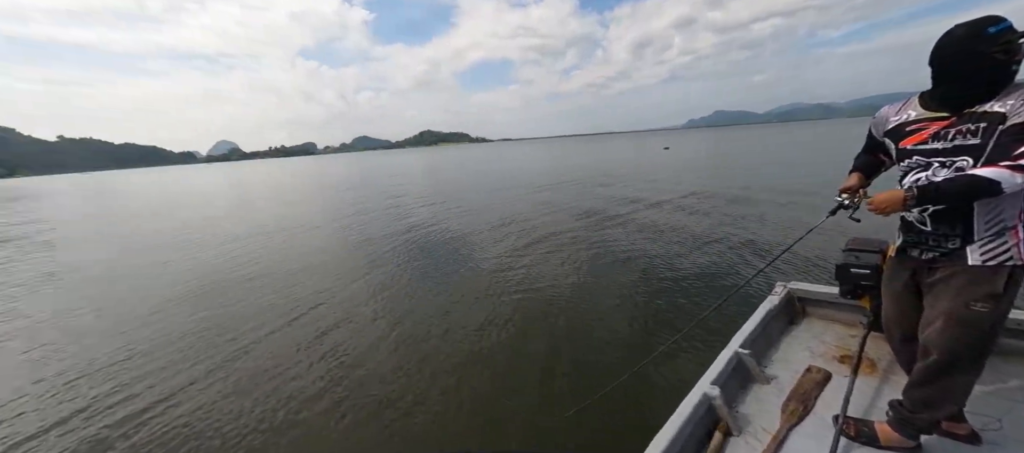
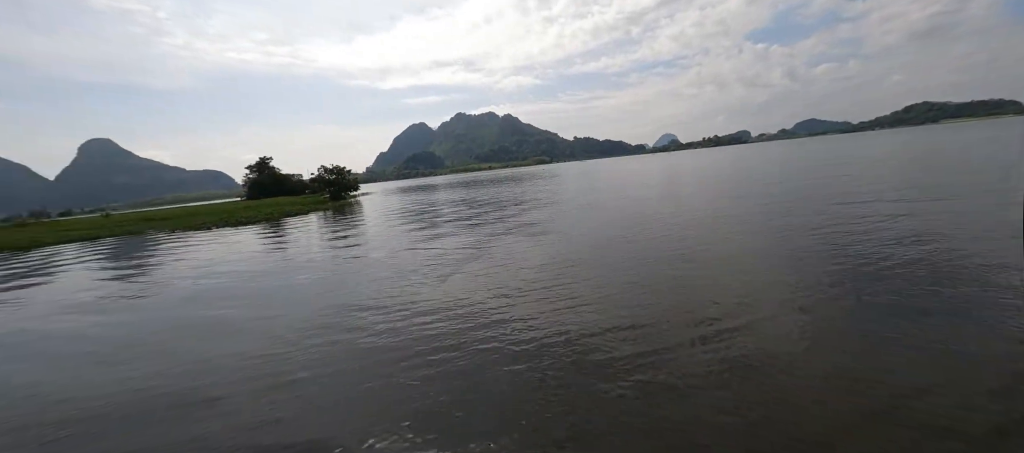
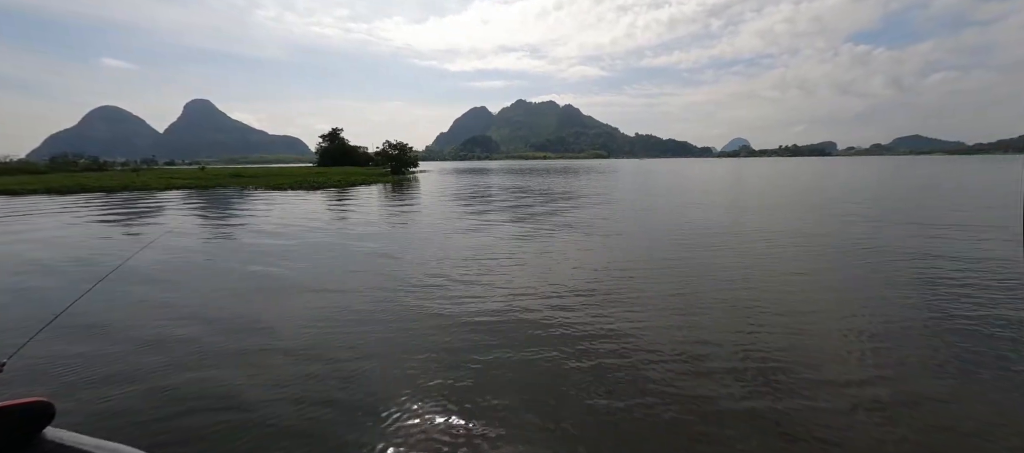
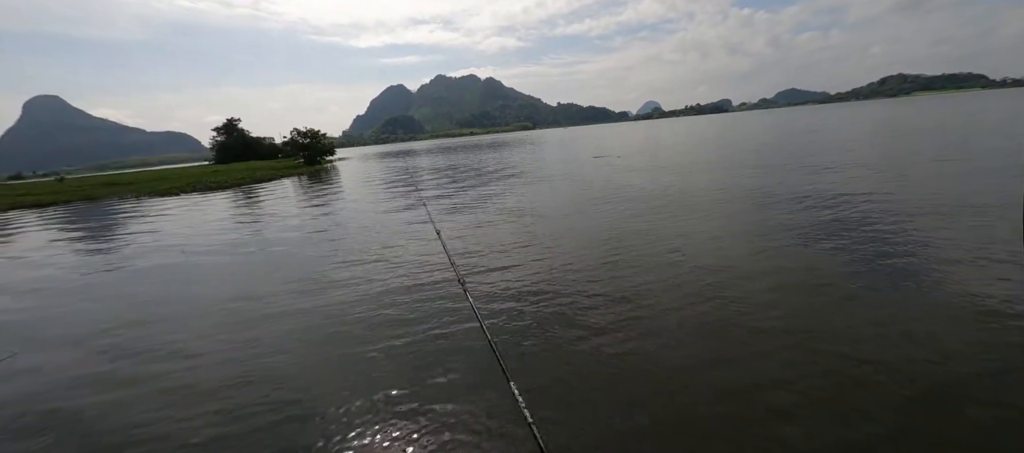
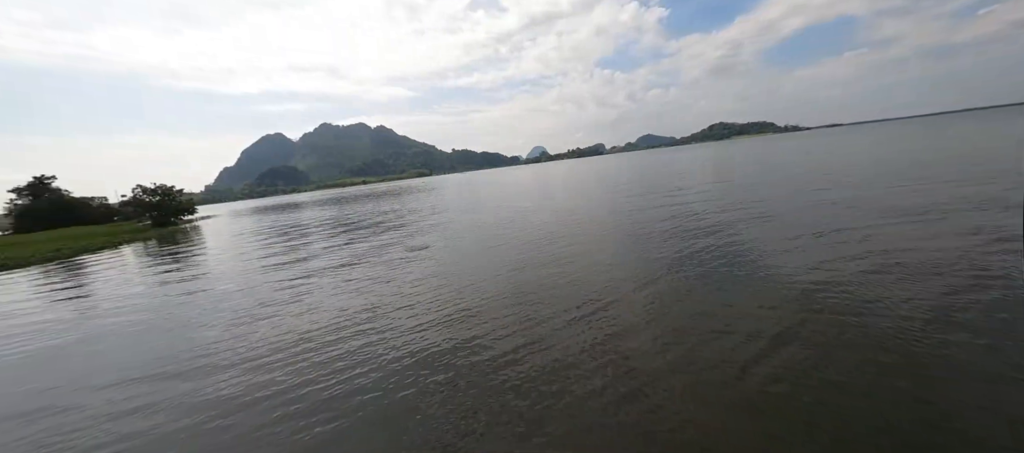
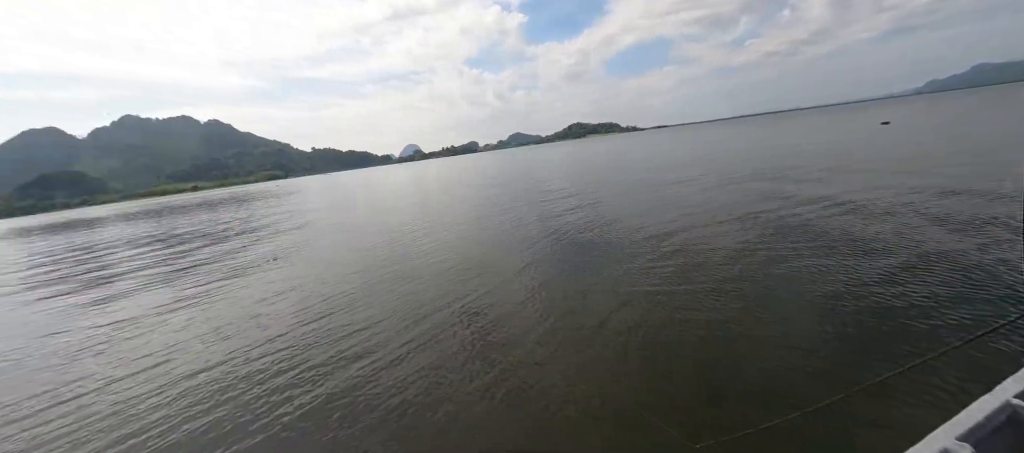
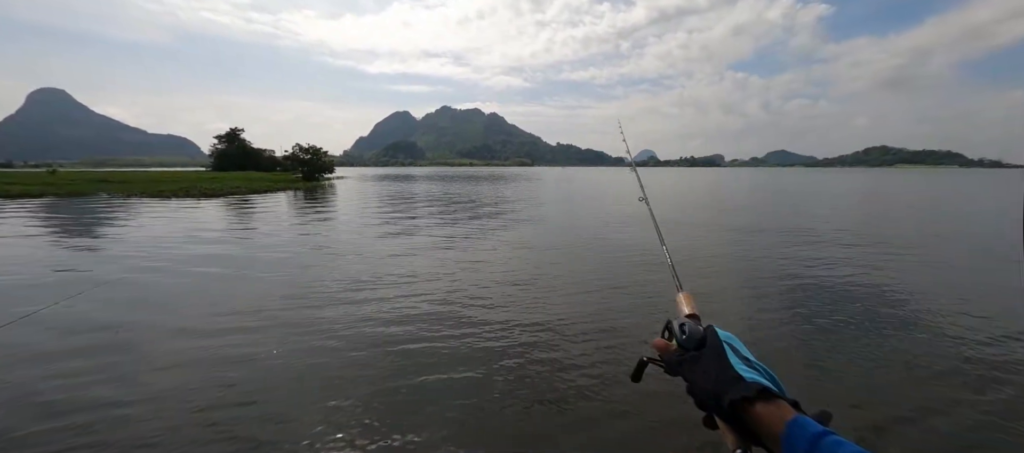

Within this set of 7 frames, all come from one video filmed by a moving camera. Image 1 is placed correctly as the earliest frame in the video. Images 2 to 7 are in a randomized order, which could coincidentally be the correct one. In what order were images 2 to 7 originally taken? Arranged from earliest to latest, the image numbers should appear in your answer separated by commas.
6, 5, 2, 3, 7, 4
